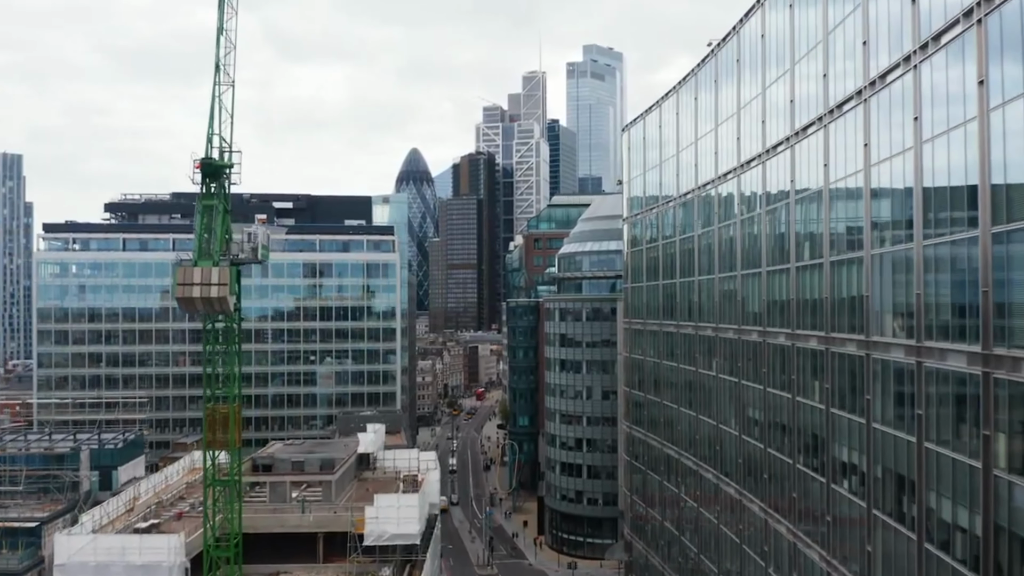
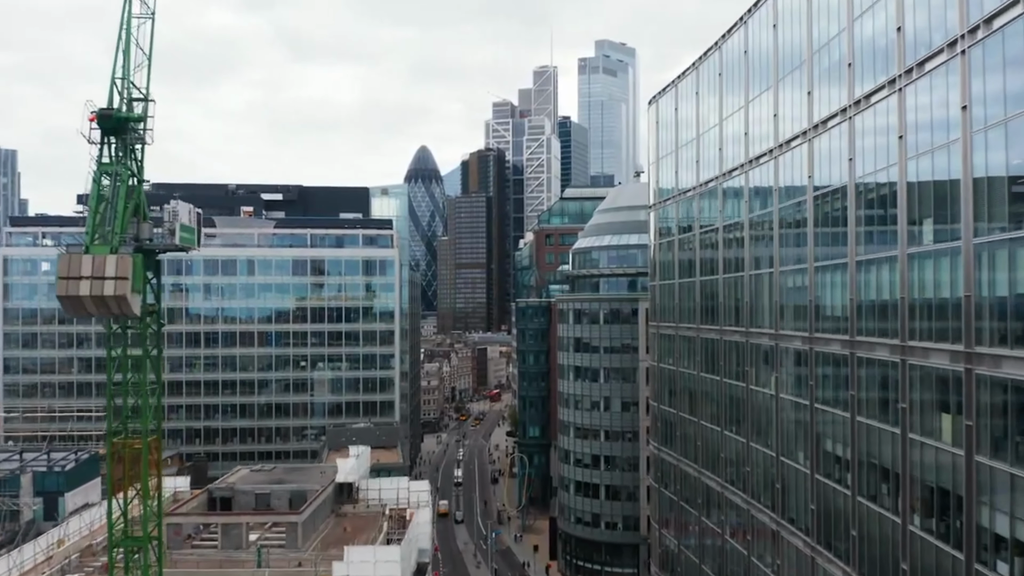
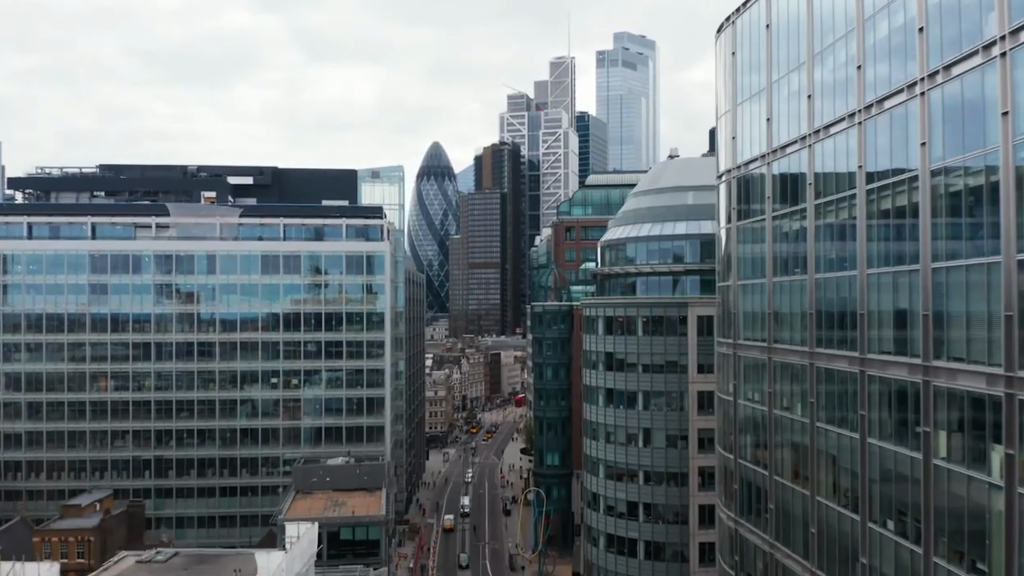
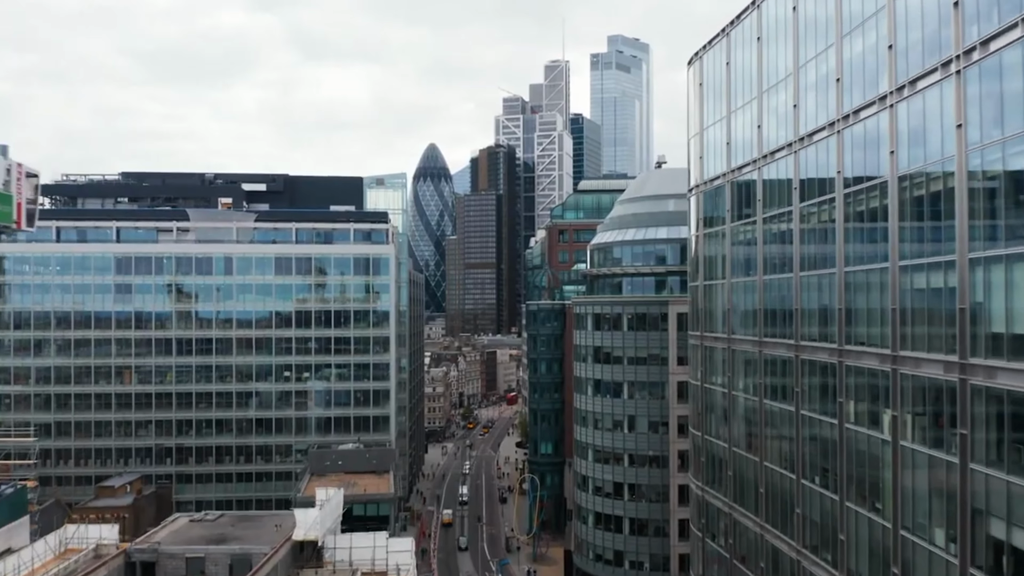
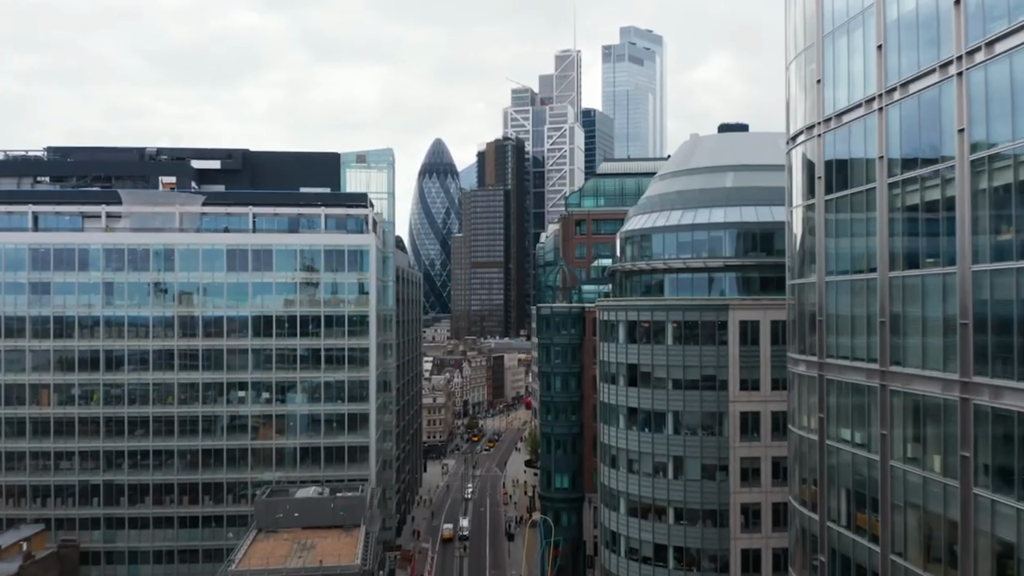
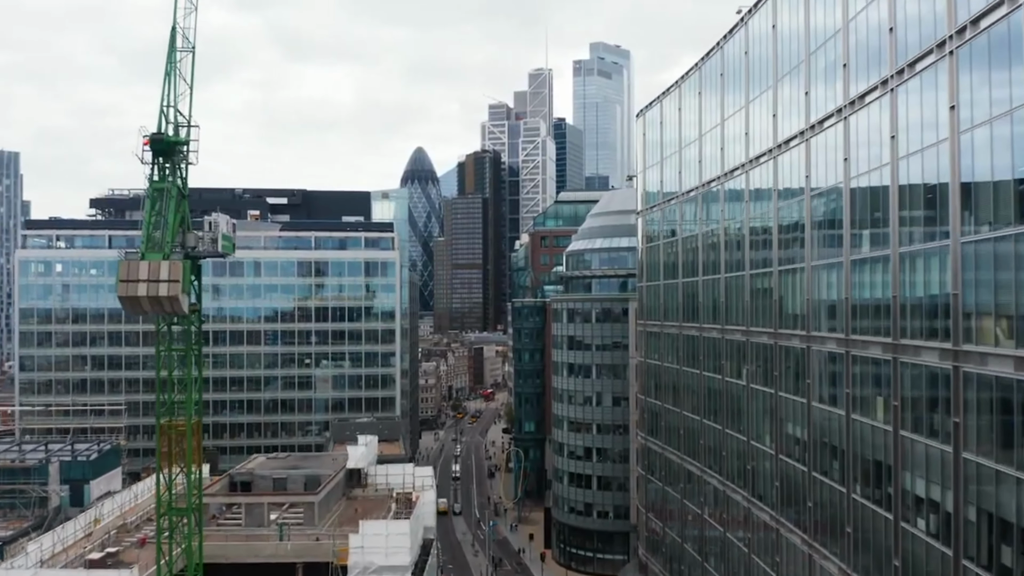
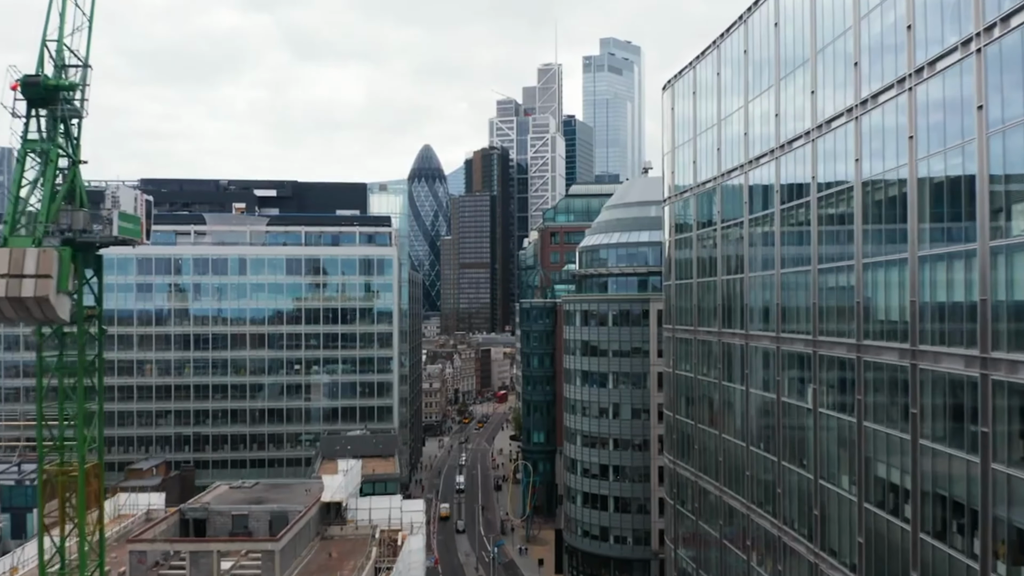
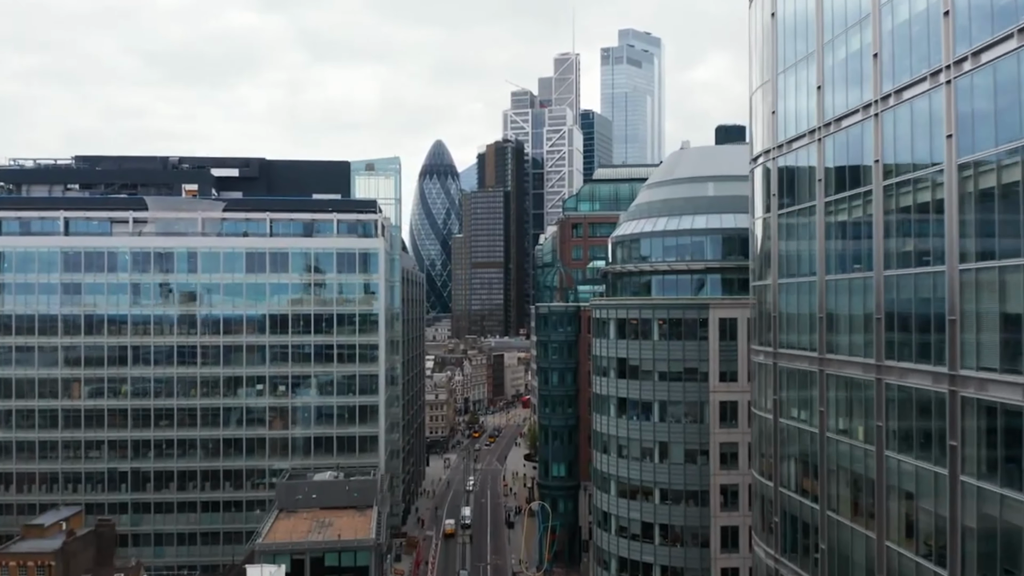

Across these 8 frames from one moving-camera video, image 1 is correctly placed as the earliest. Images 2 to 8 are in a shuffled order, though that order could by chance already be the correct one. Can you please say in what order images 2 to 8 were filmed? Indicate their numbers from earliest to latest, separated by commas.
6, 2, 7, 4, 3, 8, 5
